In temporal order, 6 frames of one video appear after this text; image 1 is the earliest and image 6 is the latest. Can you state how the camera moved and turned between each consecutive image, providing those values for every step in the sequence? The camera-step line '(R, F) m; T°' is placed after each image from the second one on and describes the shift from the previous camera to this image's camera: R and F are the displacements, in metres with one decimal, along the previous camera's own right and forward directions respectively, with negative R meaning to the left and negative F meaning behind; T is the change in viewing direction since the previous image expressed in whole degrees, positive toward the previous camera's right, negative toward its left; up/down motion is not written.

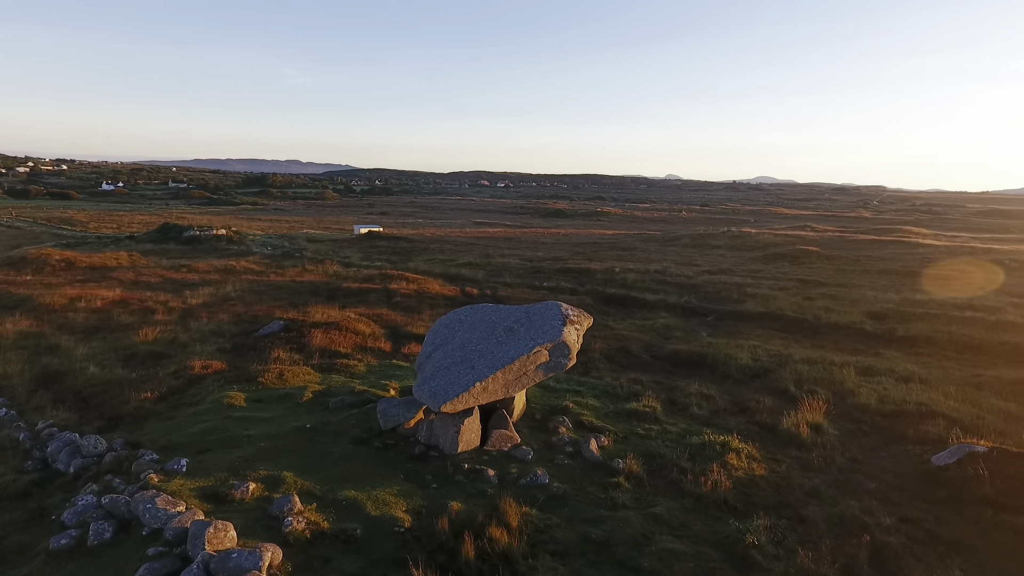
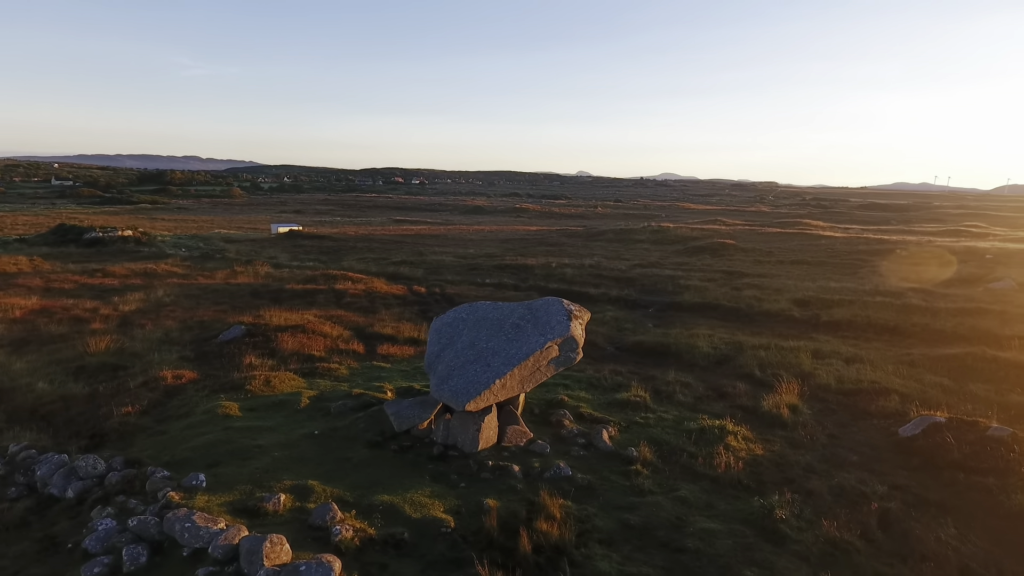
(-1.7, 0.0) m; +8°
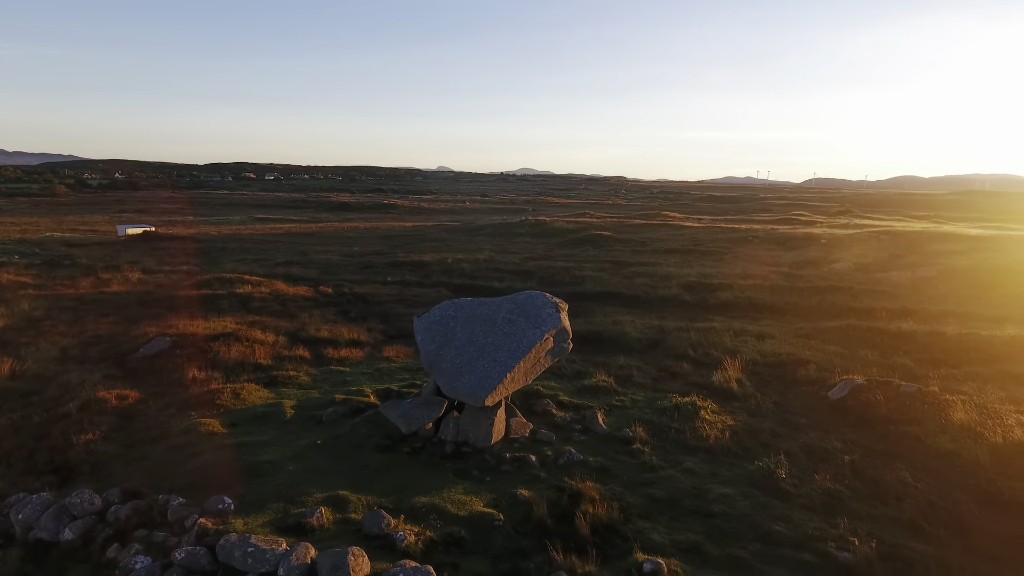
(-2.4, +0.1) m; +12°
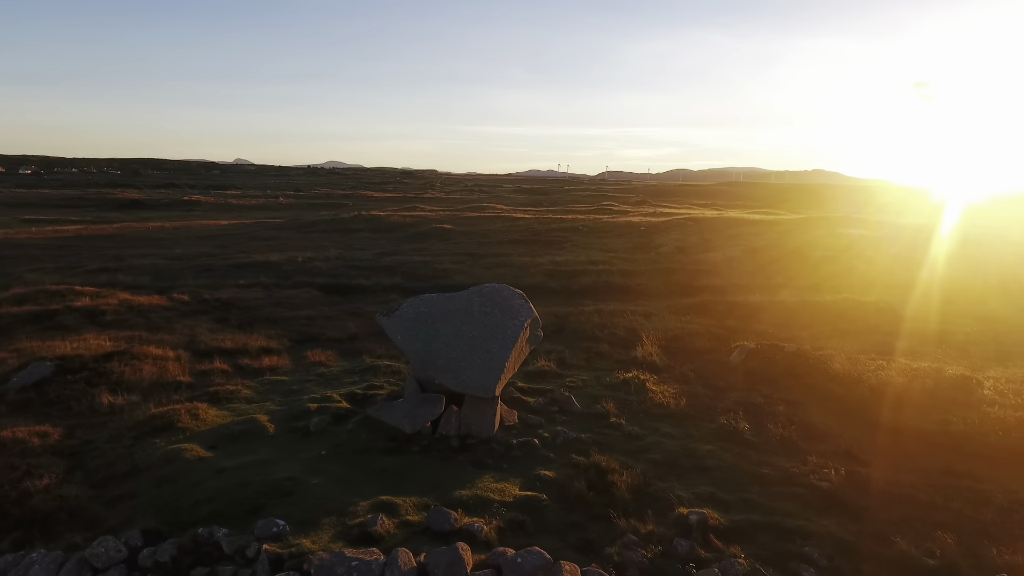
(-3.0, +0.1) m; +17°
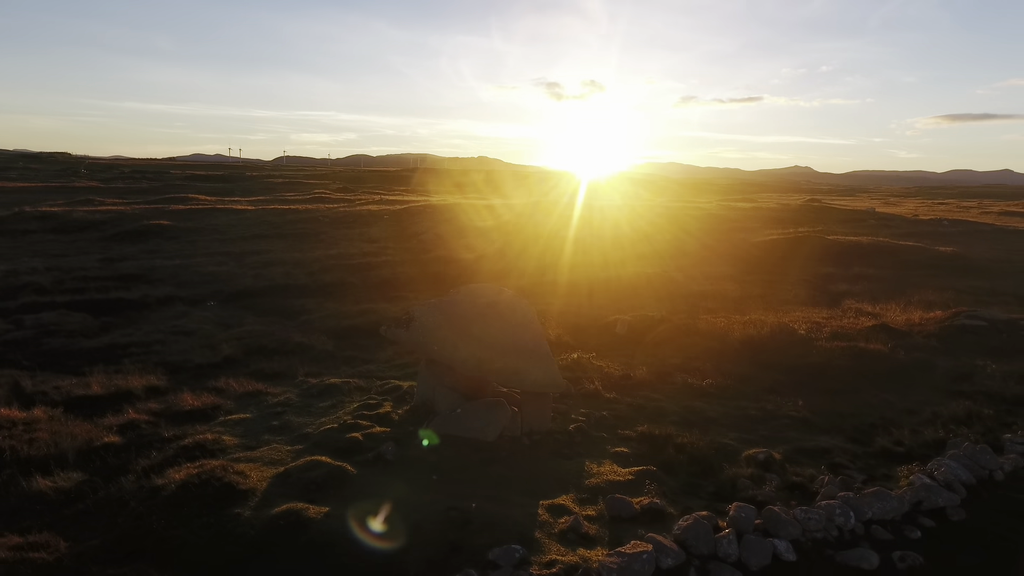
(-6.0, +1.1) m; +28°
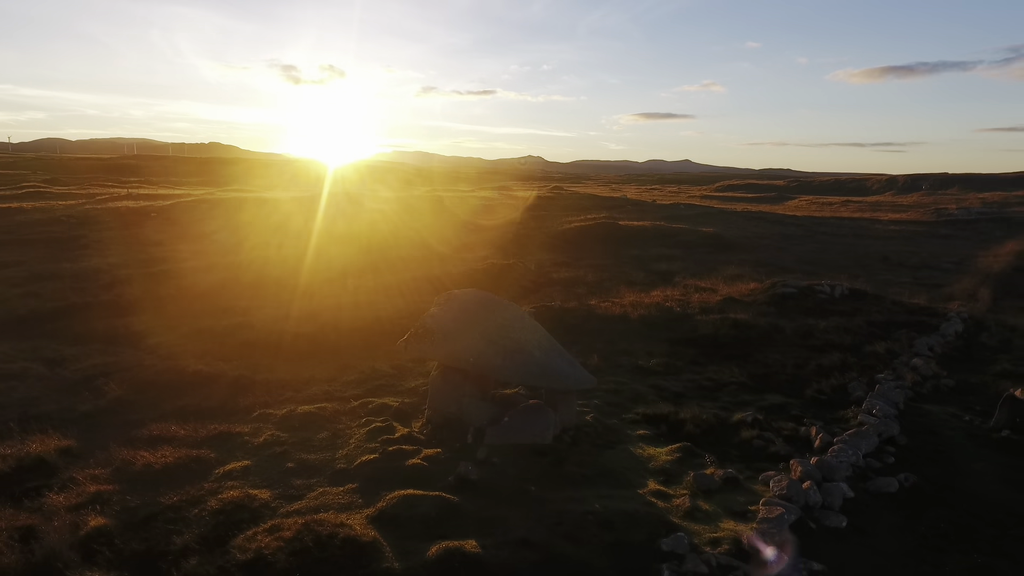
(-4.6, +0.8) m; +22°
